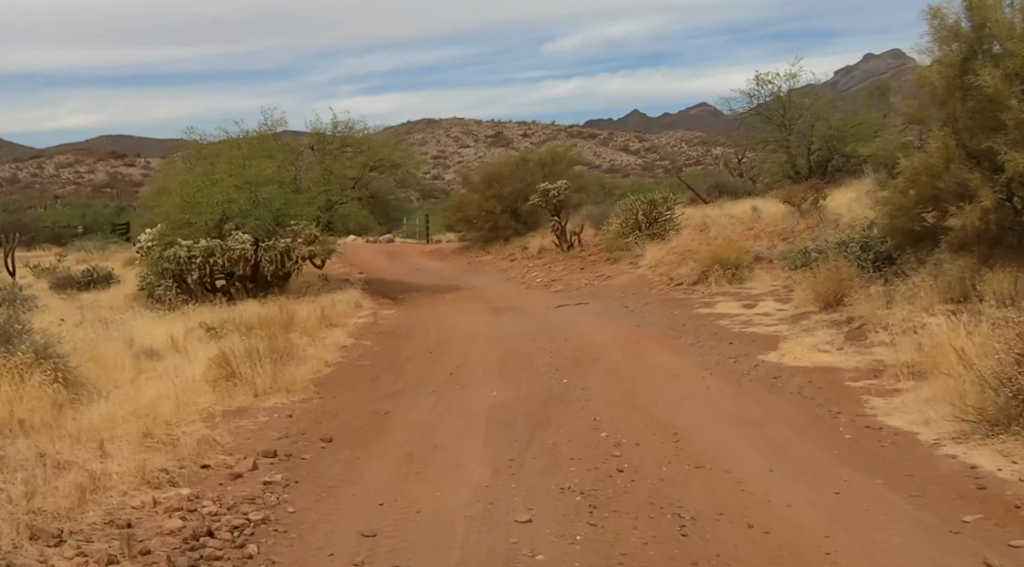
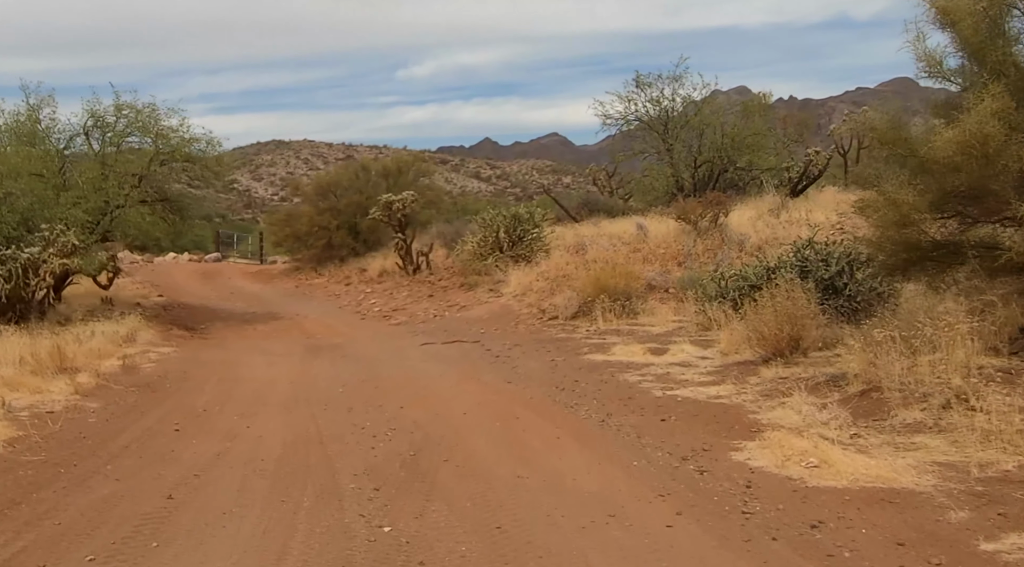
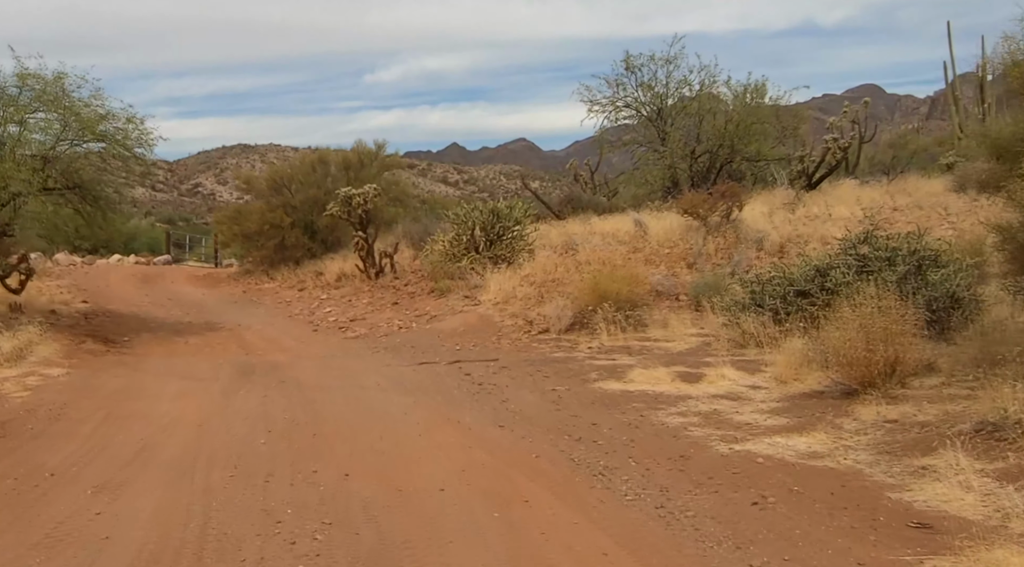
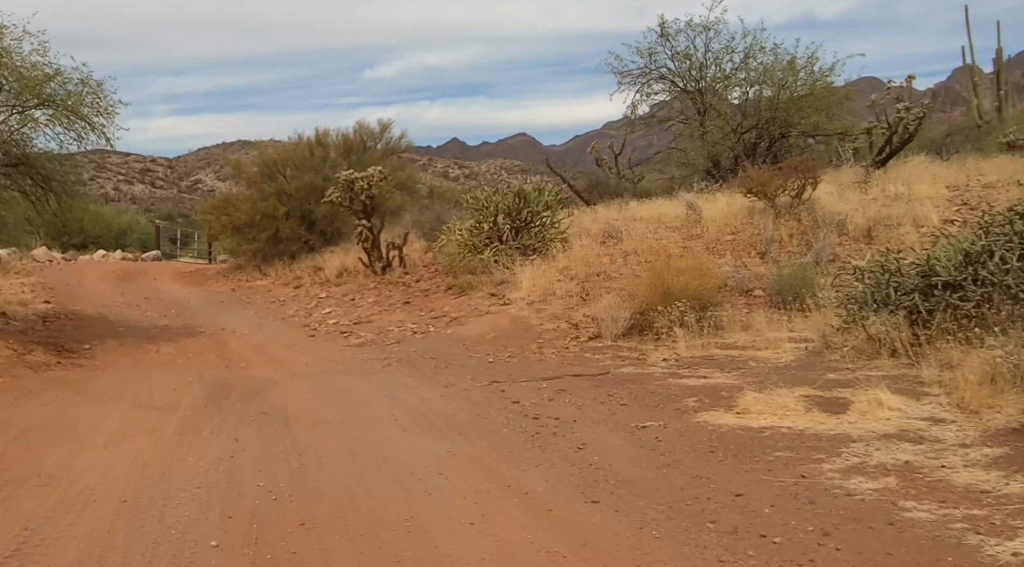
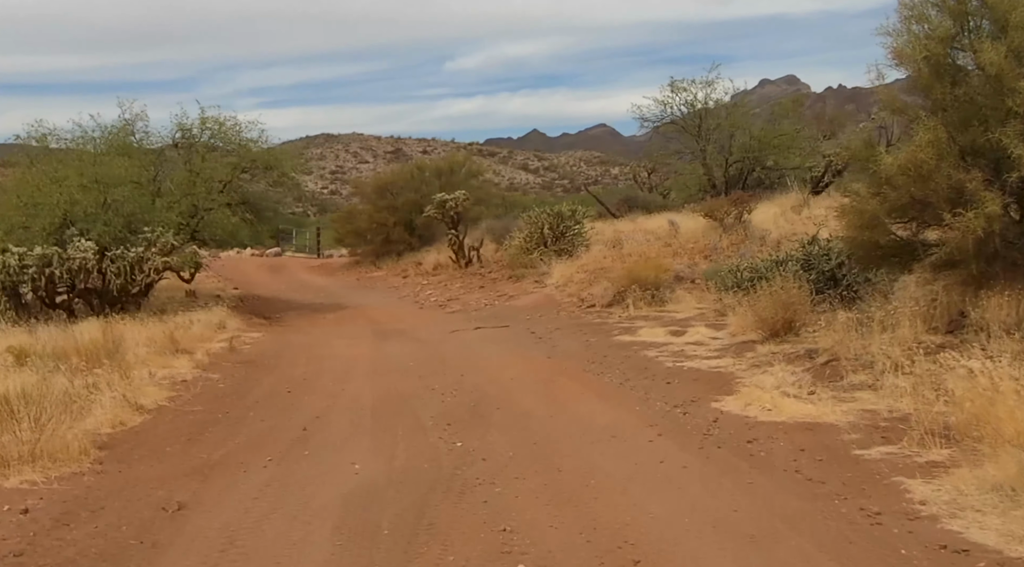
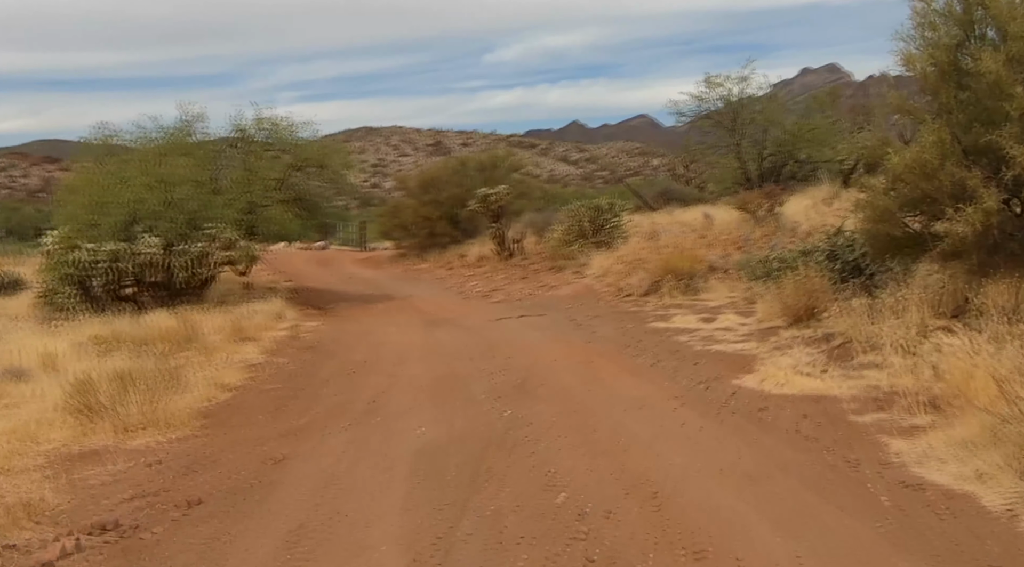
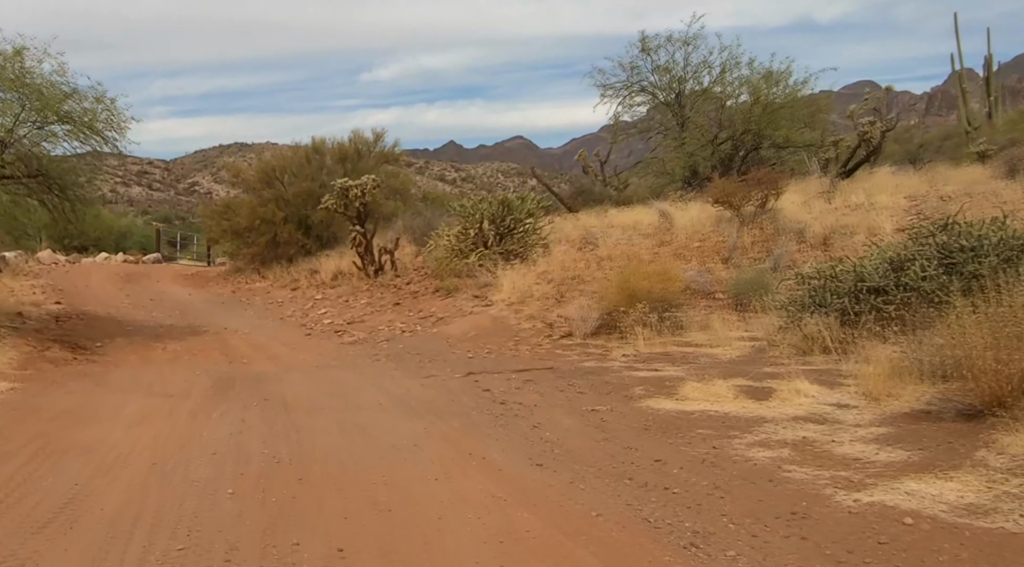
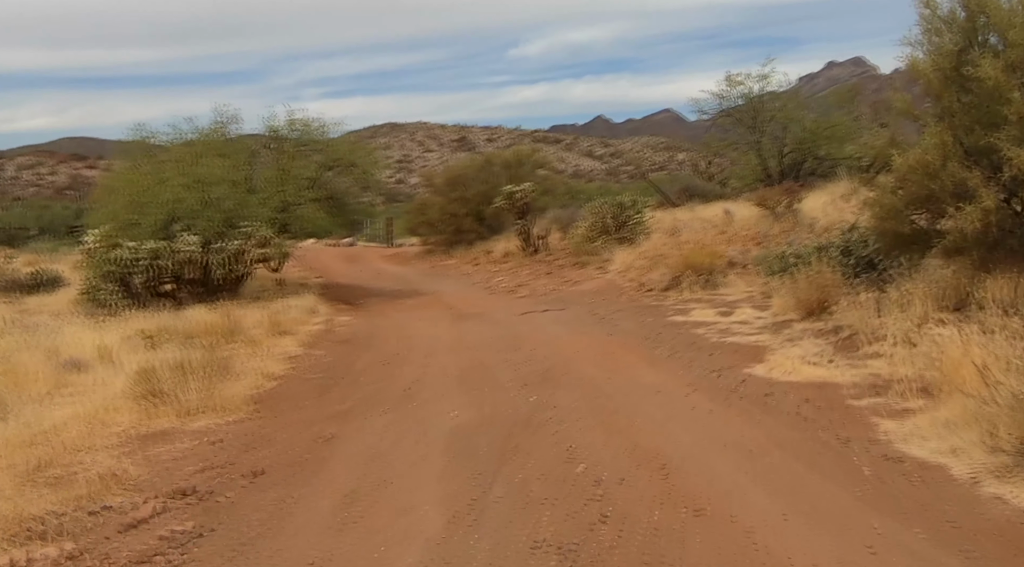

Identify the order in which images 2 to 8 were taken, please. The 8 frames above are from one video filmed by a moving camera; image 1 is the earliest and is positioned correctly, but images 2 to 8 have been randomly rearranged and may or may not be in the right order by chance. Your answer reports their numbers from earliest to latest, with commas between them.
8, 6, 5, 2, 3, 7, 4
